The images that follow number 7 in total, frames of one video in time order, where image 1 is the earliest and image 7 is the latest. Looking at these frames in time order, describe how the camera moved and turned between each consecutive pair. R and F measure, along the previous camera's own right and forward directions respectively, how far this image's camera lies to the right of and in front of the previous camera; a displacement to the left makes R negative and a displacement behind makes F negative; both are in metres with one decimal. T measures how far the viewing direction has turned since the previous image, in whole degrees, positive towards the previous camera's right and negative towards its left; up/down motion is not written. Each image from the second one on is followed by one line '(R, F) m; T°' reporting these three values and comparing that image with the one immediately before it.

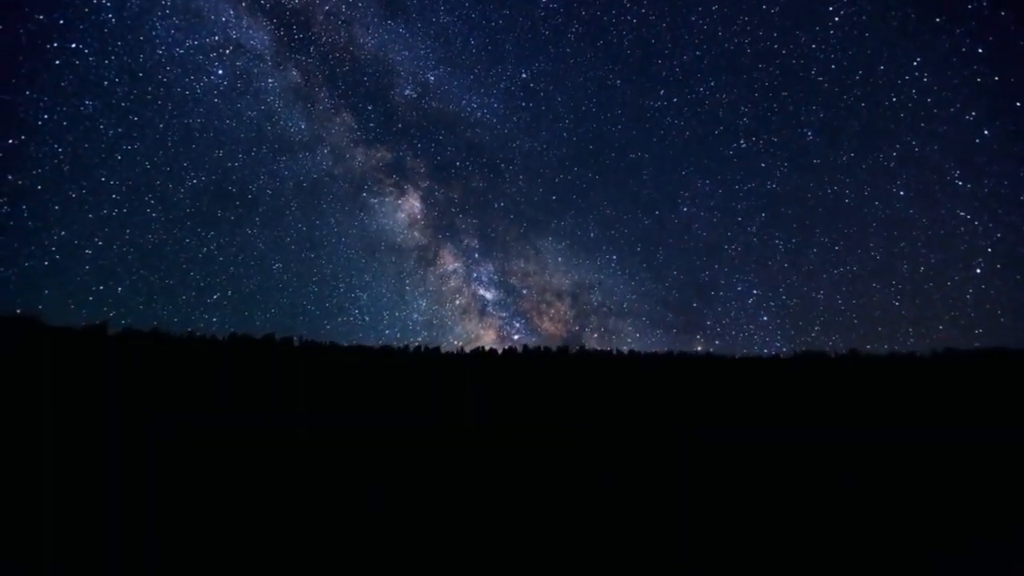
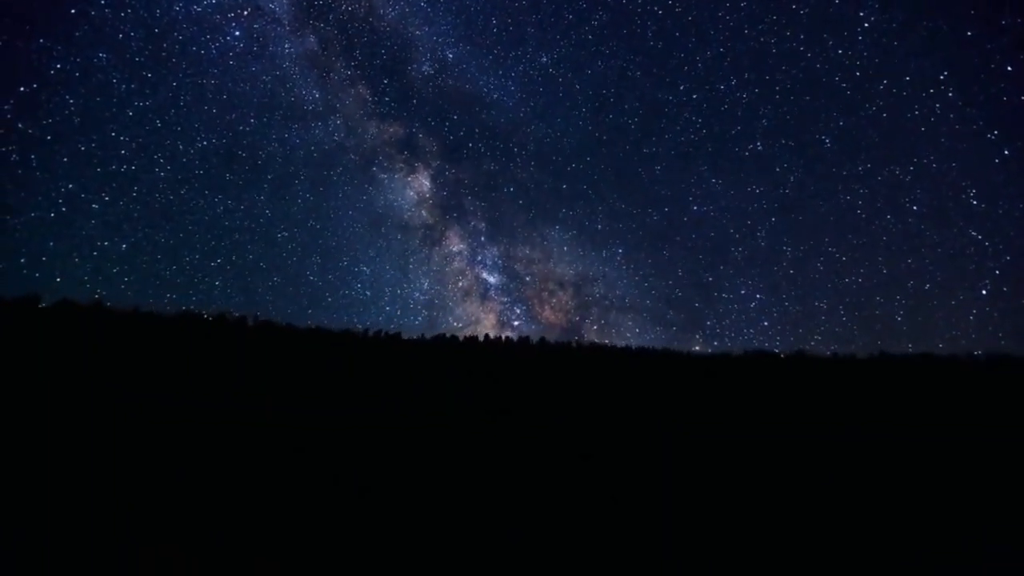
(0.0, +1.2) m; 0°
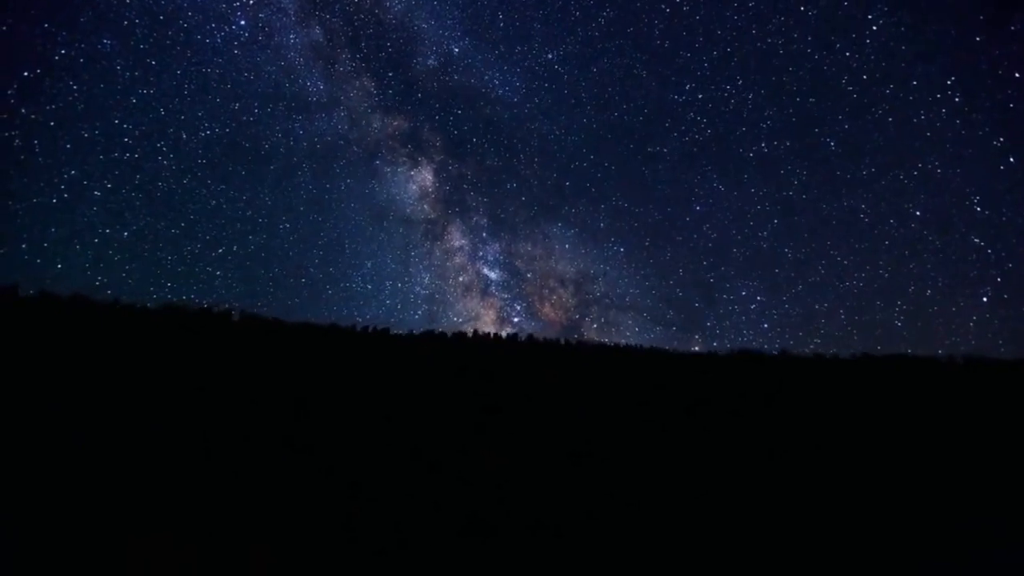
(0.0, +0.4) m; 0°
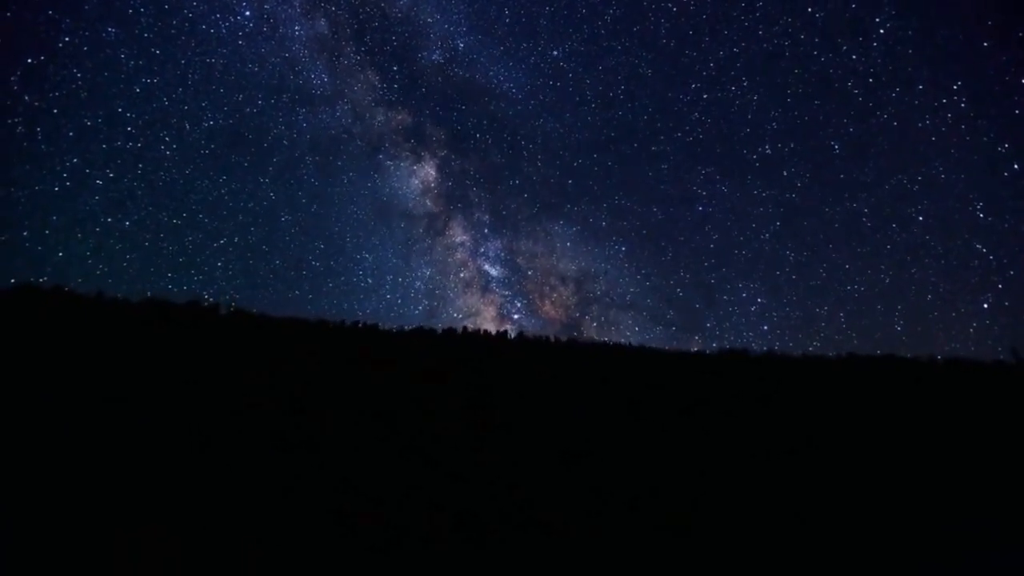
(0.0, +0.3) m; 0°
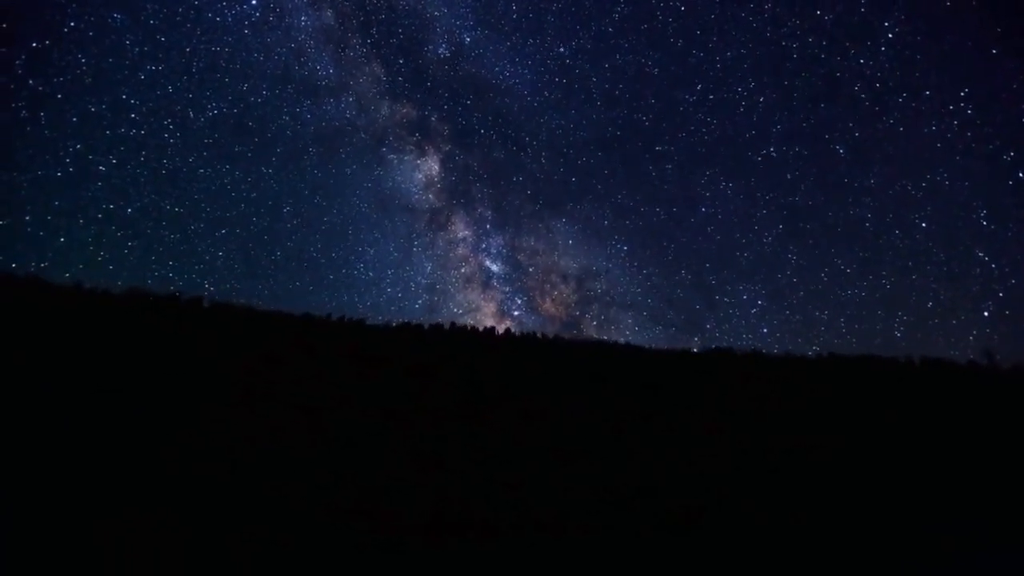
(0.0, +0.3) m; 0°
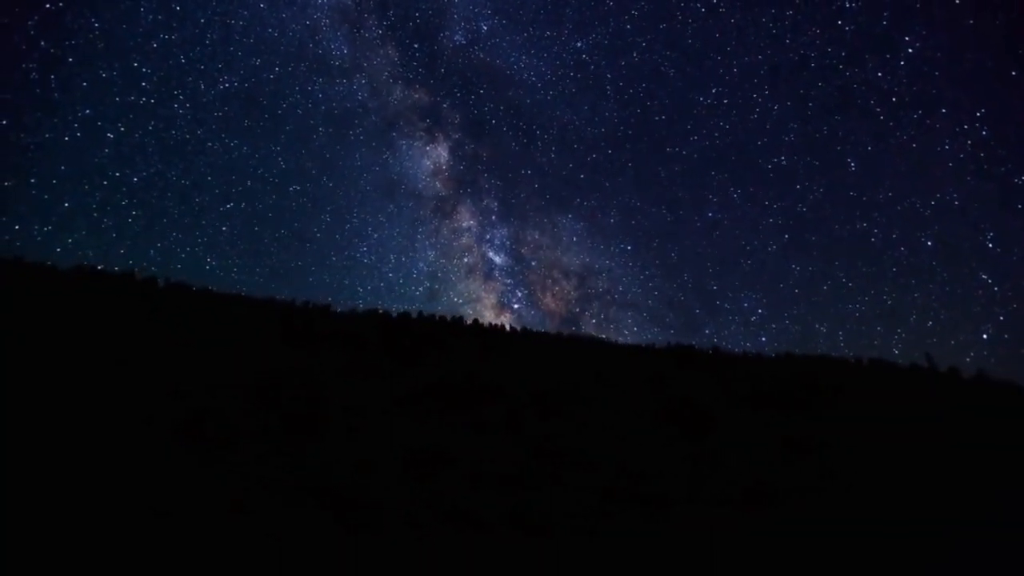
(-0.1, +0.8) m; 0°
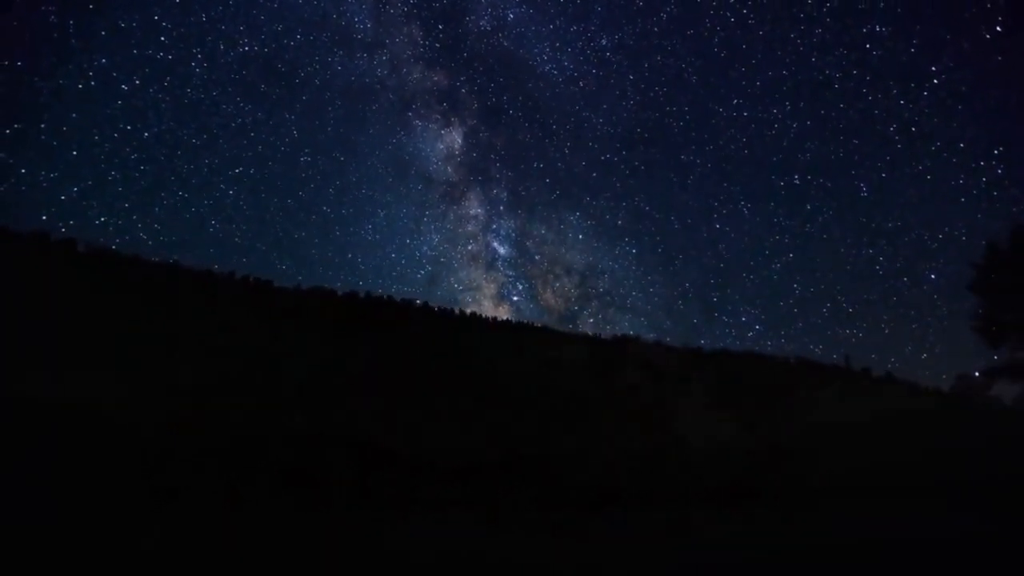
(-0.1, +1.2) m; 0°
